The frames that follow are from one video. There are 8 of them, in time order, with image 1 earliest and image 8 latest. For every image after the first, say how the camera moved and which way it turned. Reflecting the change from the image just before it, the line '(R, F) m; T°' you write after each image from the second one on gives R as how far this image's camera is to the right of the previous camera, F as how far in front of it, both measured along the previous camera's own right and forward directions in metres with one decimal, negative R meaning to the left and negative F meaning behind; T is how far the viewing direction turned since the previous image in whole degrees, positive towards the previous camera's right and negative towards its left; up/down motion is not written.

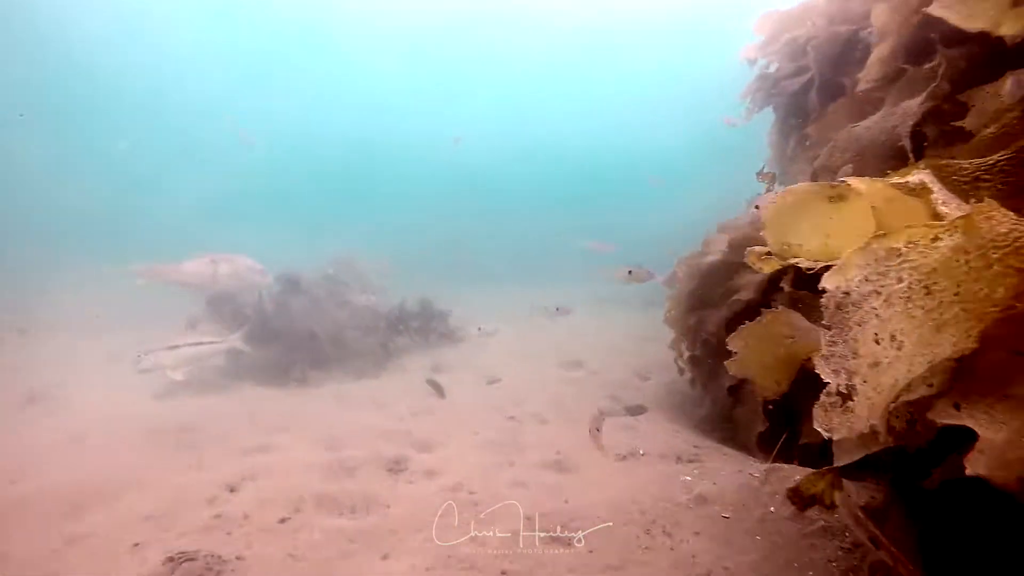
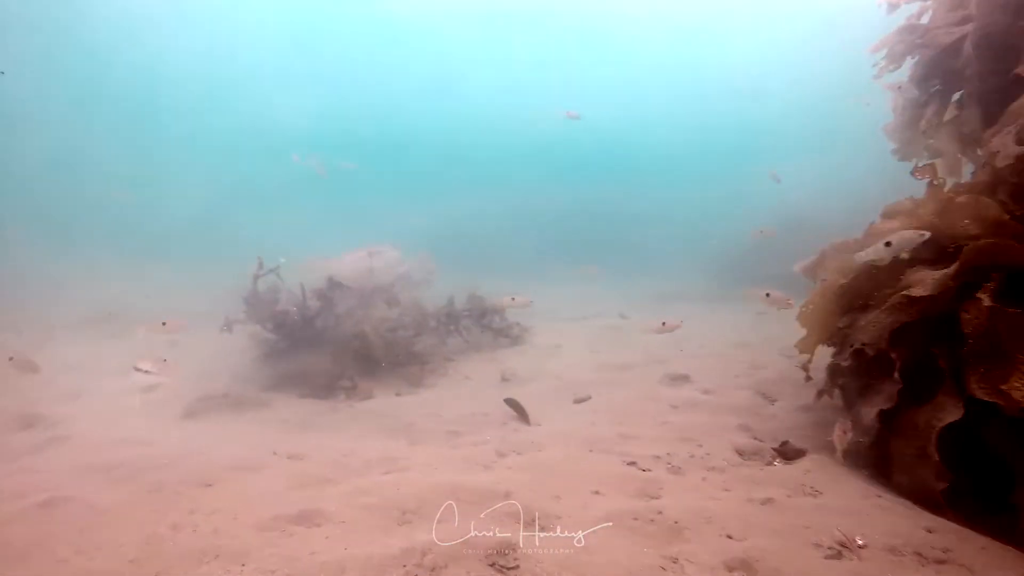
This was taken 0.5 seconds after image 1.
(-0.4, +1.1) m; -3°
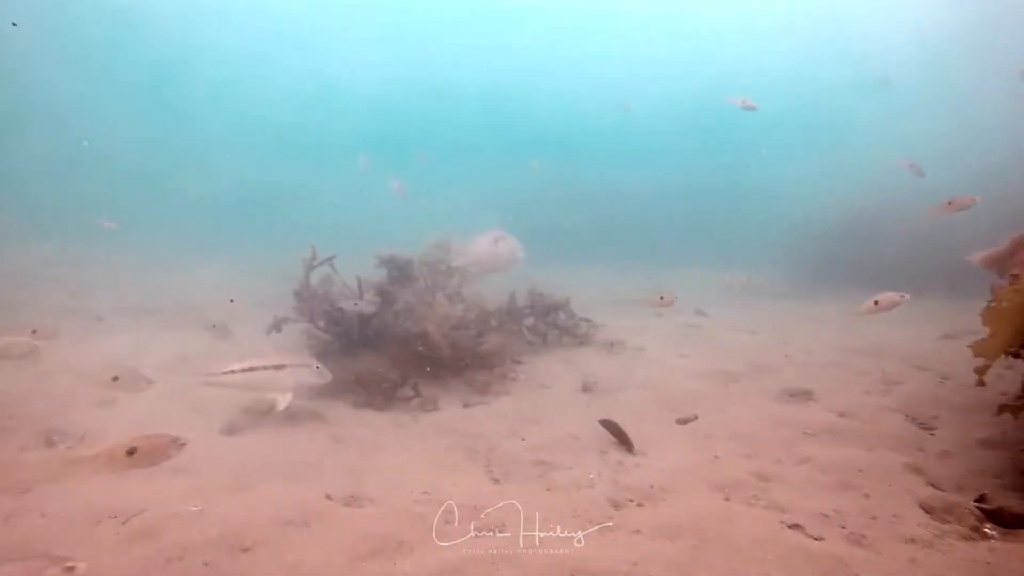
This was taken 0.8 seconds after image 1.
(-0.3, +0.8) m; -4°
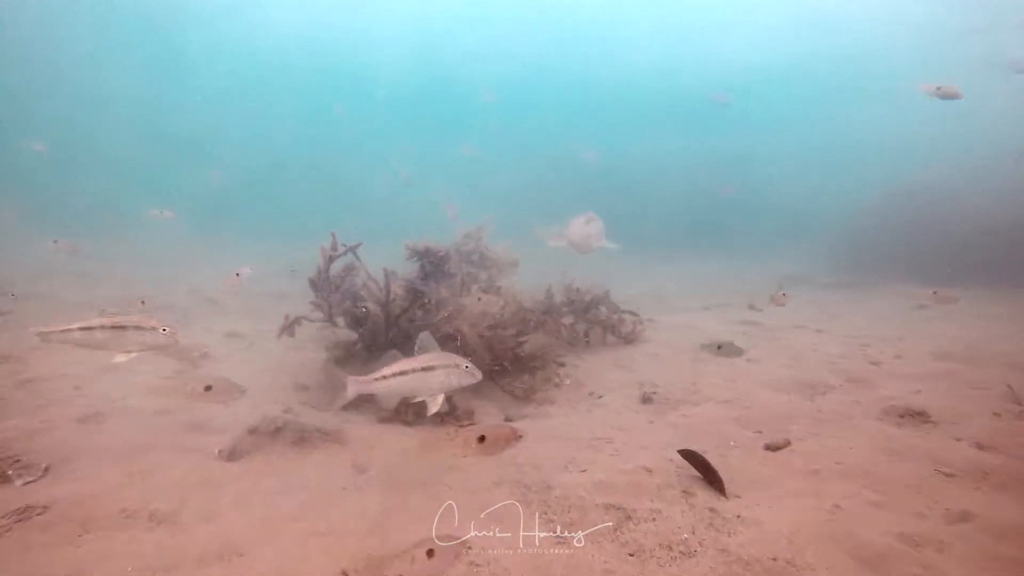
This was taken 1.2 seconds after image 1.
(-0.2, +0.7) m; -2°
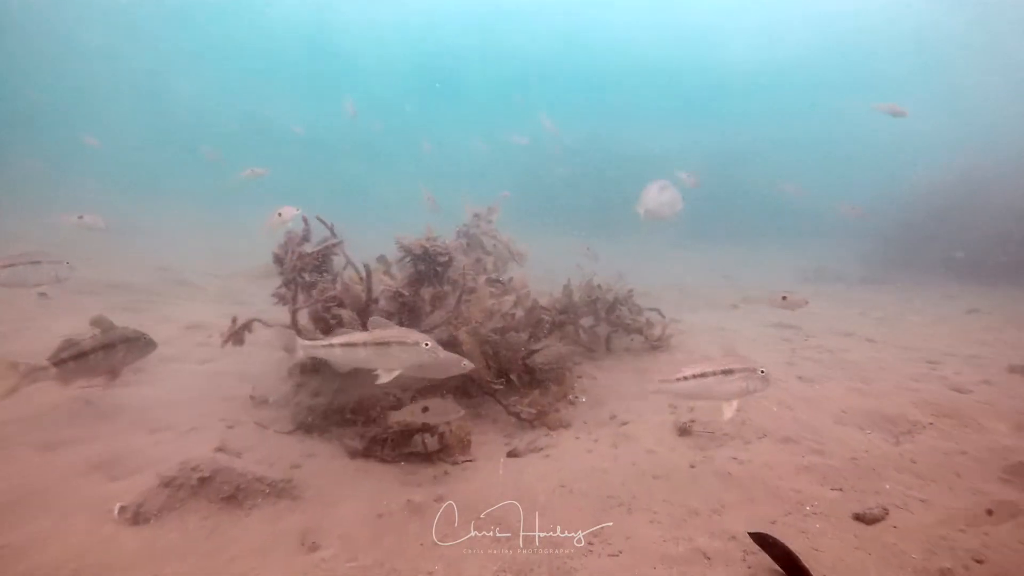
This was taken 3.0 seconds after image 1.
(0.0, +0.9) m; 0°
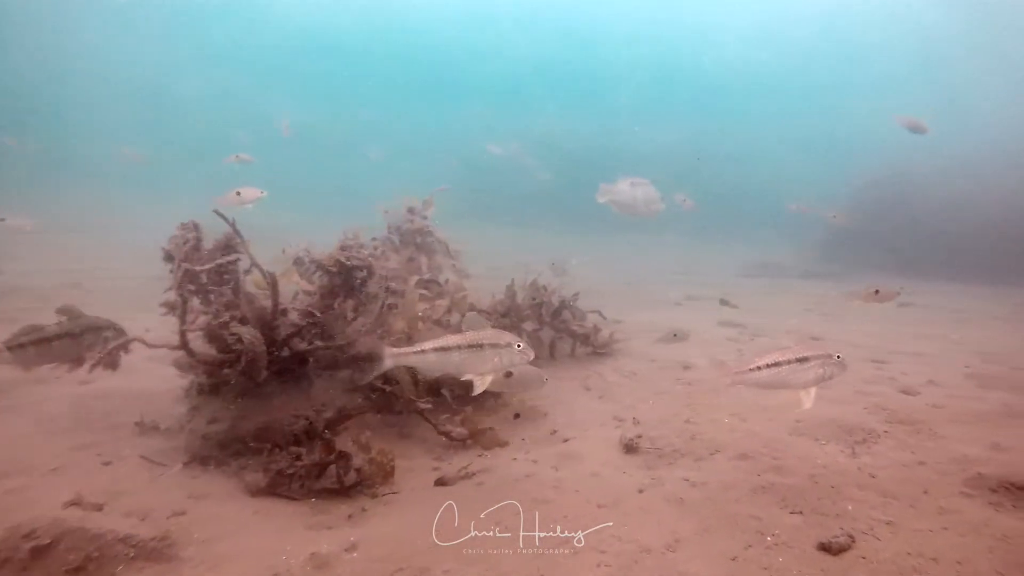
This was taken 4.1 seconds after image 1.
(+0.1, +0.4) m; +5°
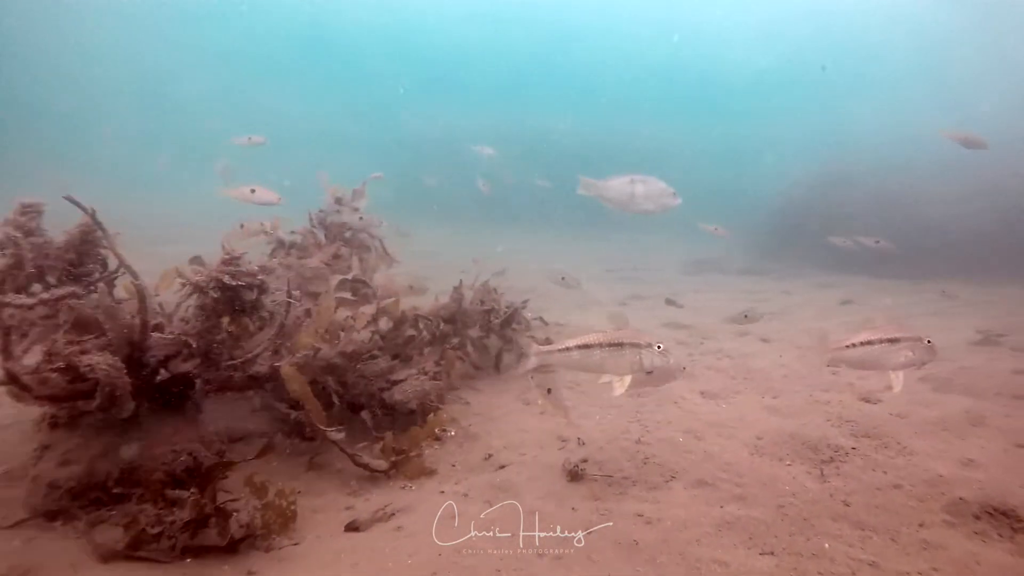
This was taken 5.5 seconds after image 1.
(+0.1, +0.5) m; +5°
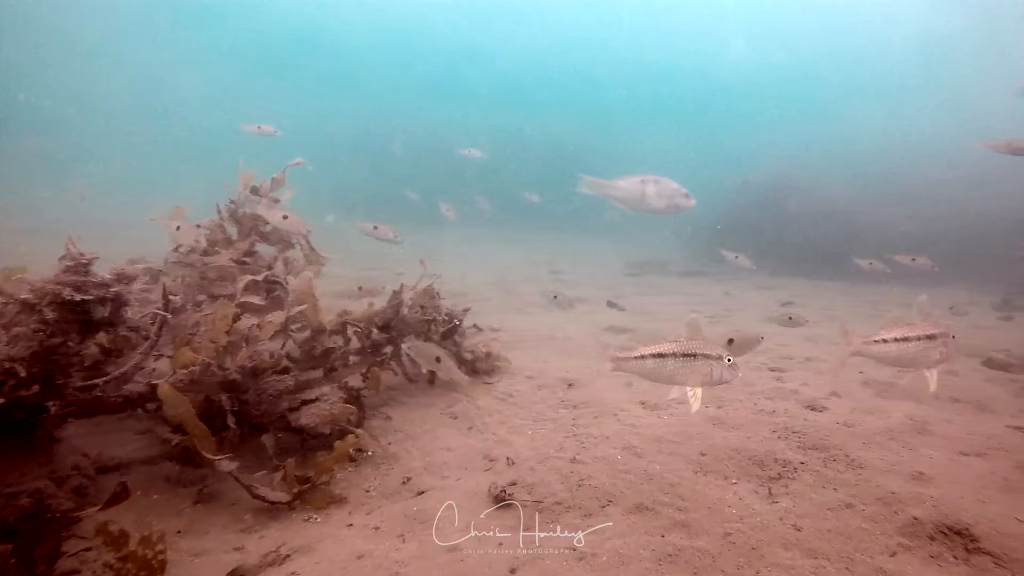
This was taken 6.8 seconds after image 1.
(+0.1, +0.3) m; +5°
